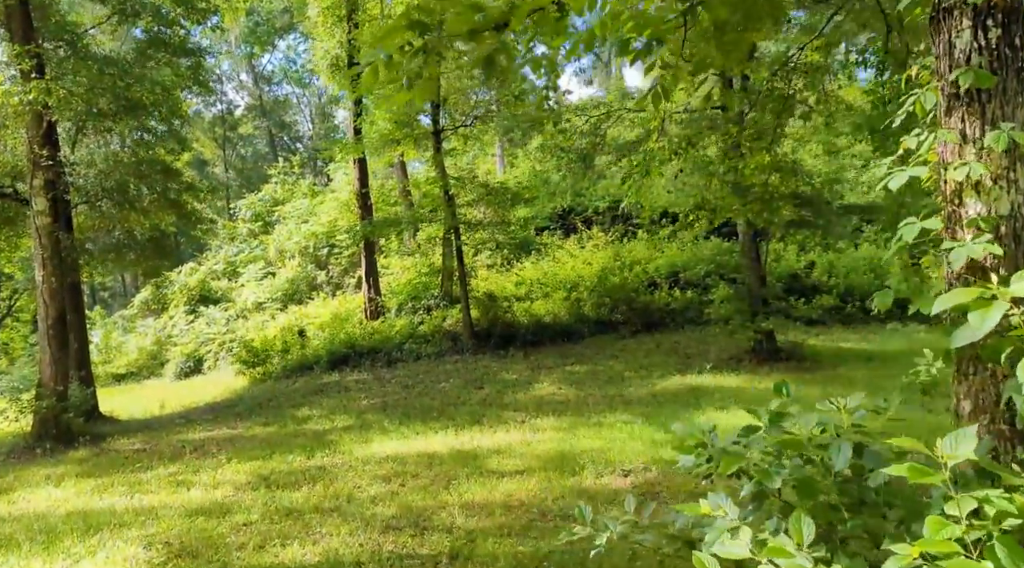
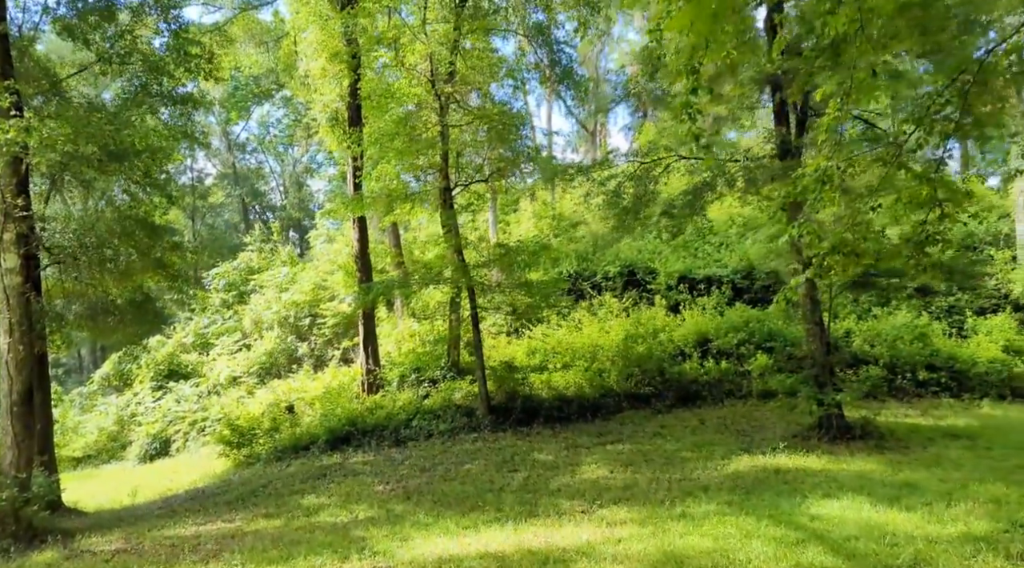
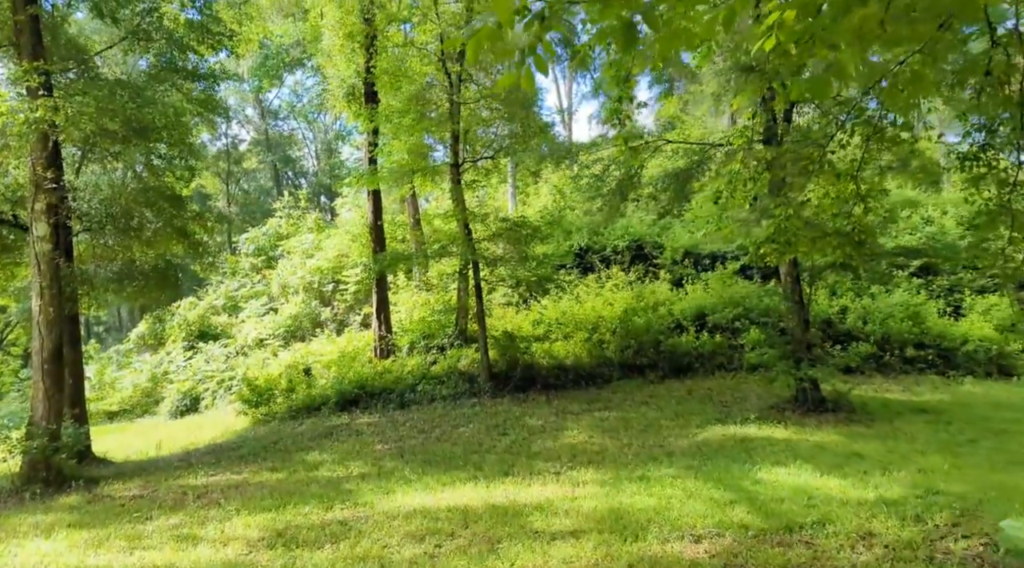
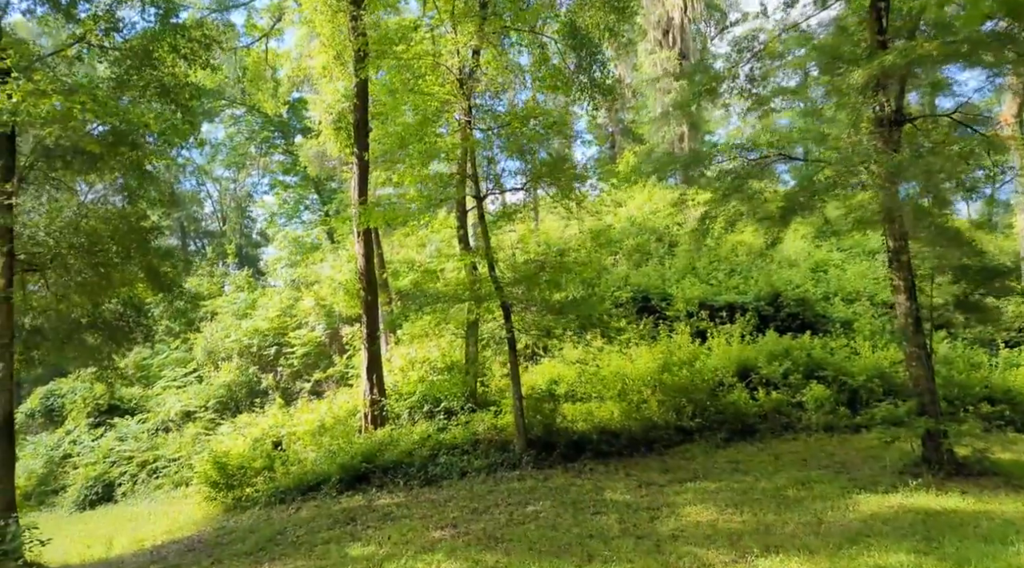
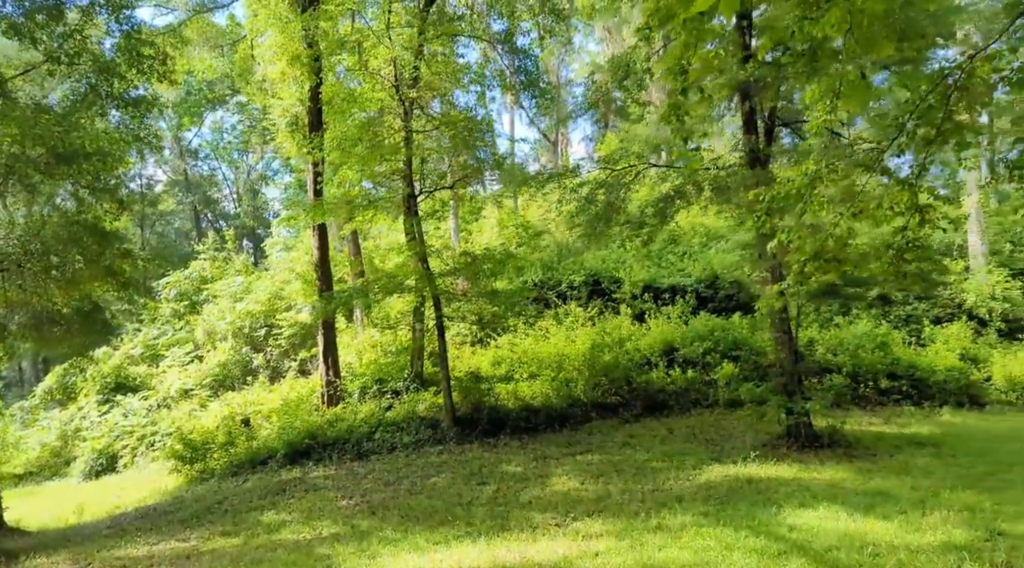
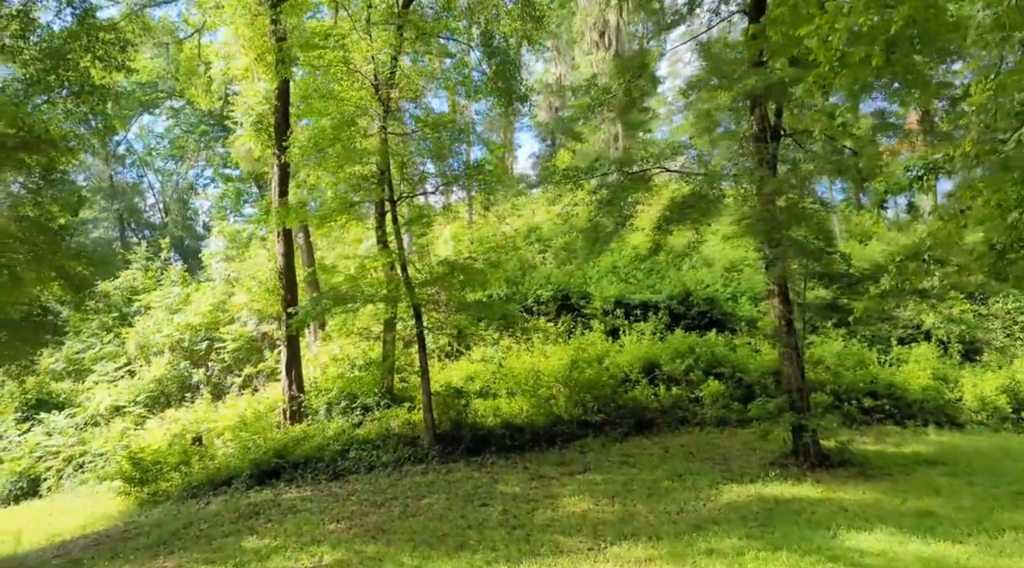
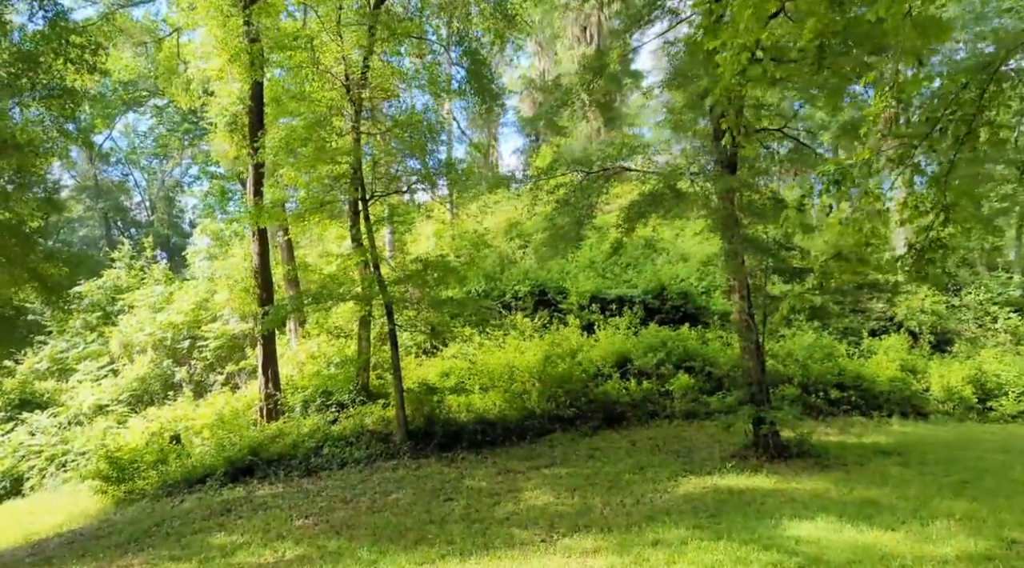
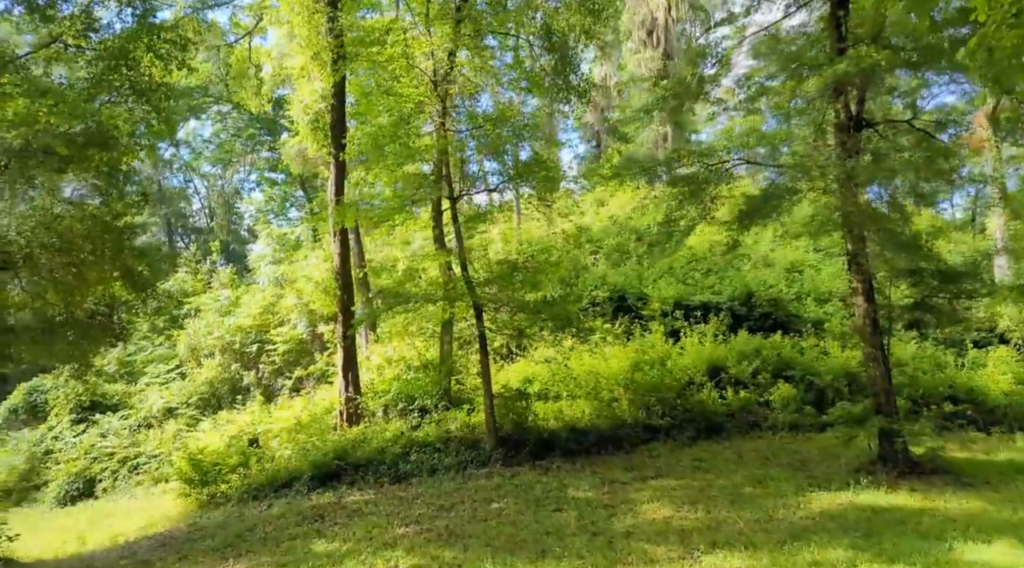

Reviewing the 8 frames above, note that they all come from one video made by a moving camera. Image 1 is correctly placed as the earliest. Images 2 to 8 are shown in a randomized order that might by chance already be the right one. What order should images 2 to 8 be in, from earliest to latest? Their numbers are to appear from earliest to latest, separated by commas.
3, 2, 5, 7, 6, 8, 4
